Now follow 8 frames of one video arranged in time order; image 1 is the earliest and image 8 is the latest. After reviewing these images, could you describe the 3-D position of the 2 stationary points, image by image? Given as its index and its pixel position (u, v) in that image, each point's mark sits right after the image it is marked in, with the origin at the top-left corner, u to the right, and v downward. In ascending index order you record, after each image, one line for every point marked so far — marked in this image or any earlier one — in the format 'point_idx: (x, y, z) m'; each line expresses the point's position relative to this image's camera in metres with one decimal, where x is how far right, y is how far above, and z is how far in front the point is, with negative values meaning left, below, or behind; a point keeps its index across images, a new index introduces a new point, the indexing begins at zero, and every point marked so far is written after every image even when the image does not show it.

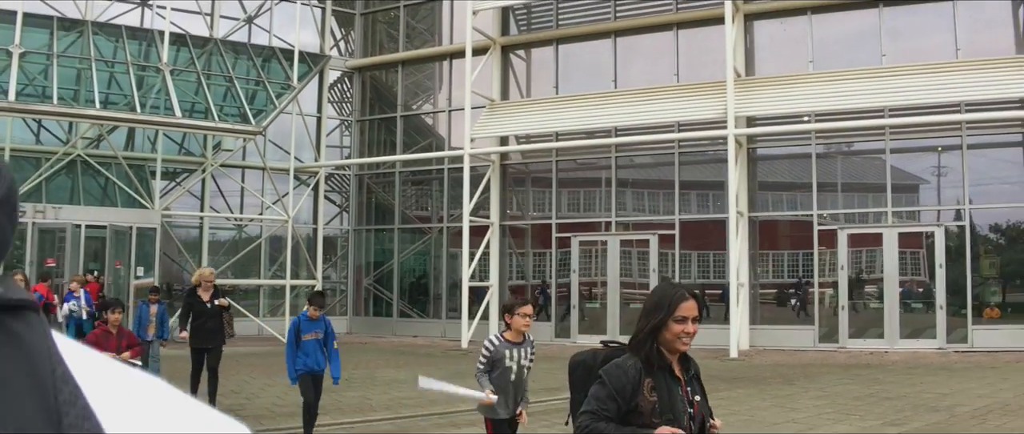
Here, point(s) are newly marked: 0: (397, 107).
0: (-2.5, +2.7, +18.7) m
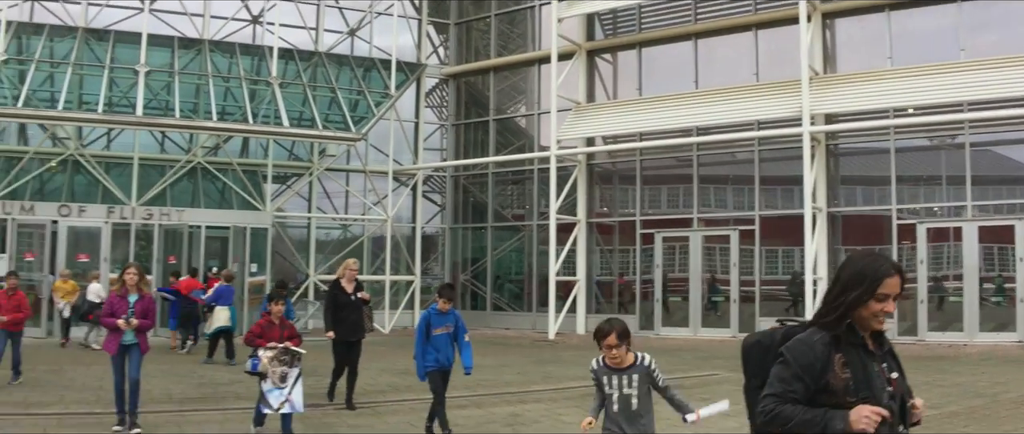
0: (-0.4, +2.7, +19.6) m
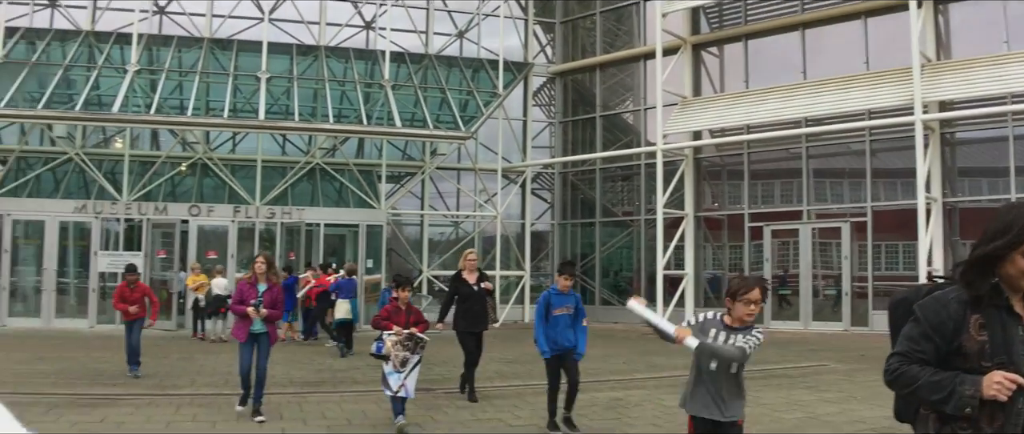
0: (+2.2, +2.8, +19.8) m
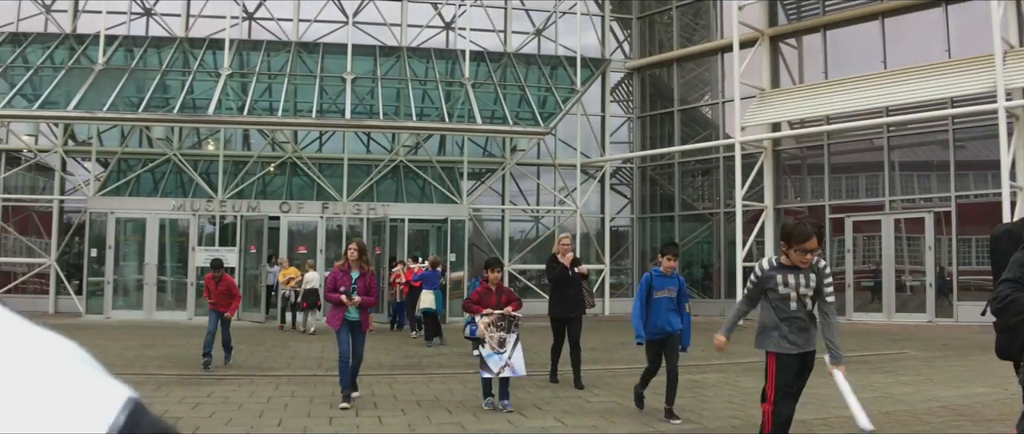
0: (+4.2, +3.0, +20.0) m
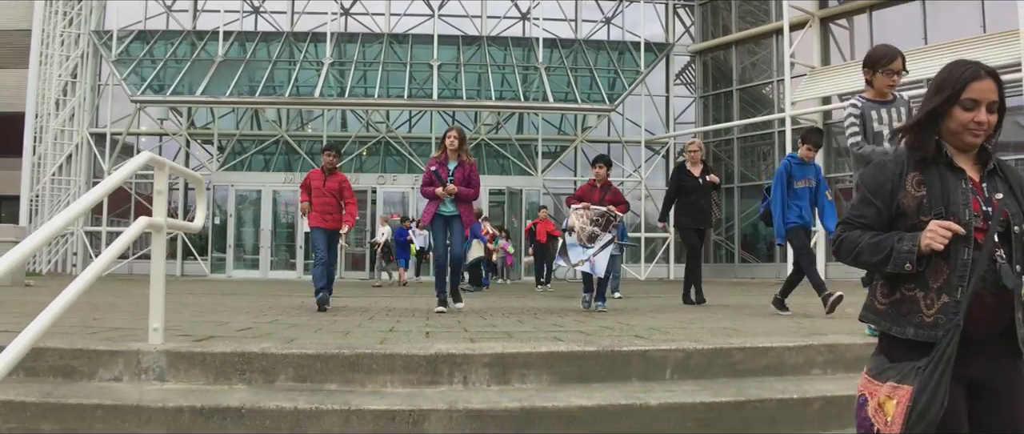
0: (+6.2, +3.8, +21.5) m
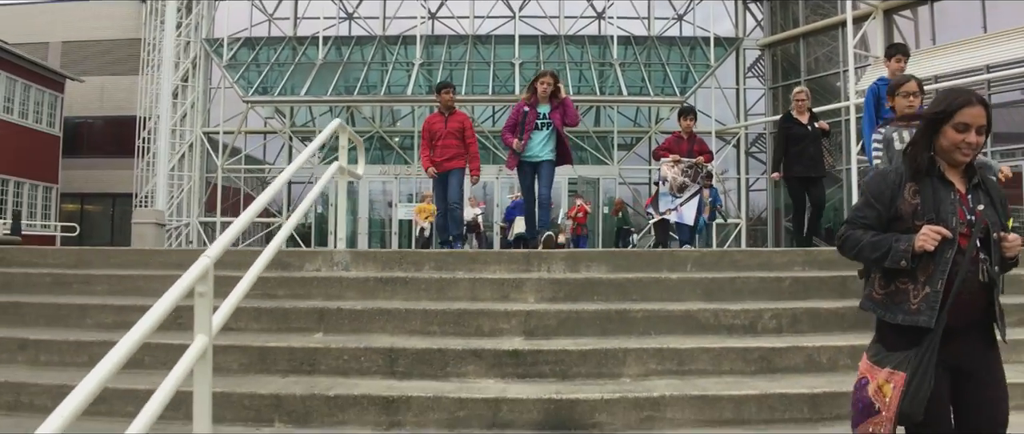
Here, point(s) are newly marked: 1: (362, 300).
0: (+8.4, +4.2, +22.2) m
1: (-1.2, -0.7, +6.2) m
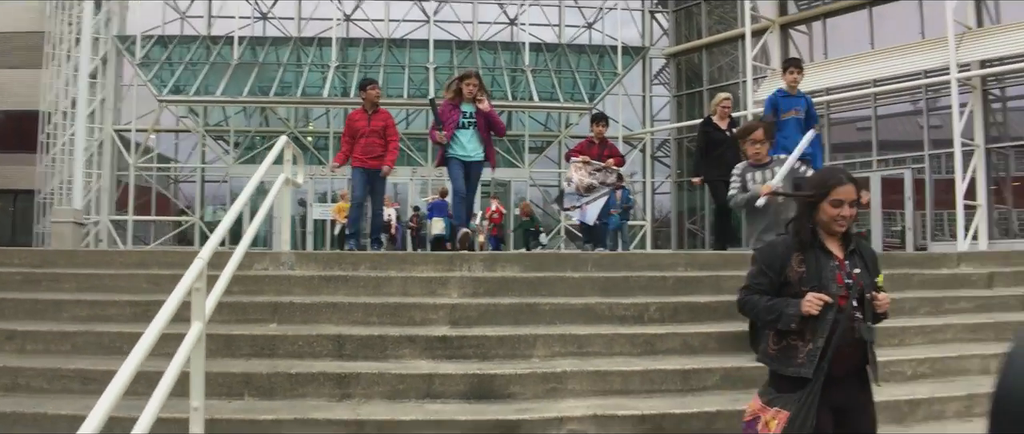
0: (+5.8, +4.2, +23.8) m
1: (-1.9, -0.7, +6.8) m
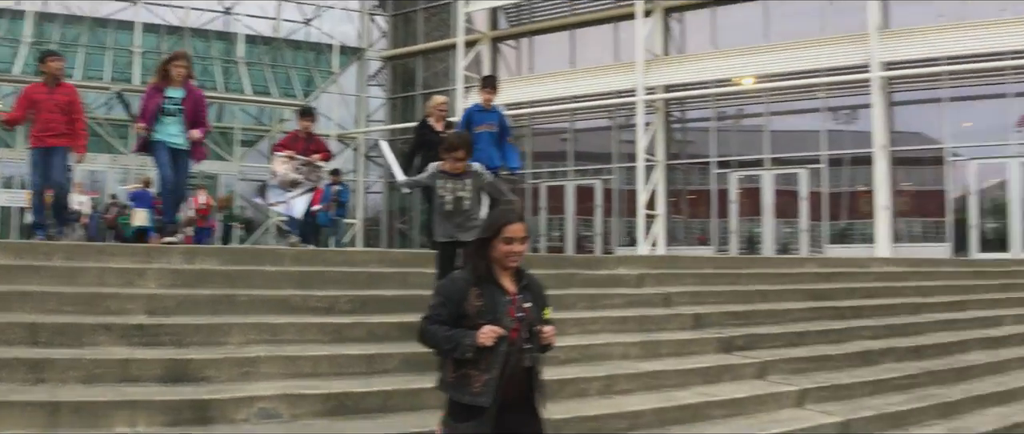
0: (-3.0, +4.2, +25.1) m
1: (-4.5, -0.6, +6.5) m
